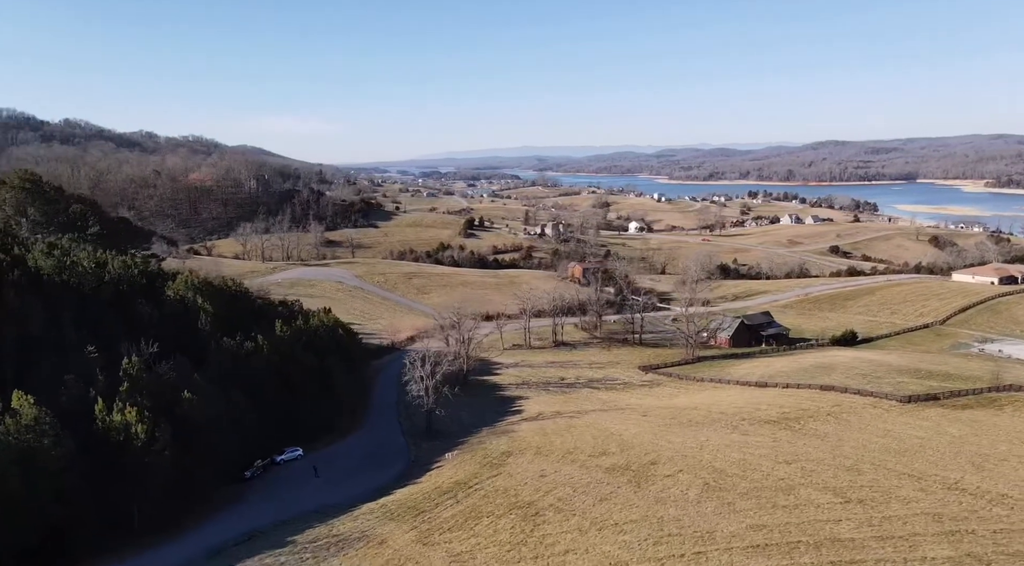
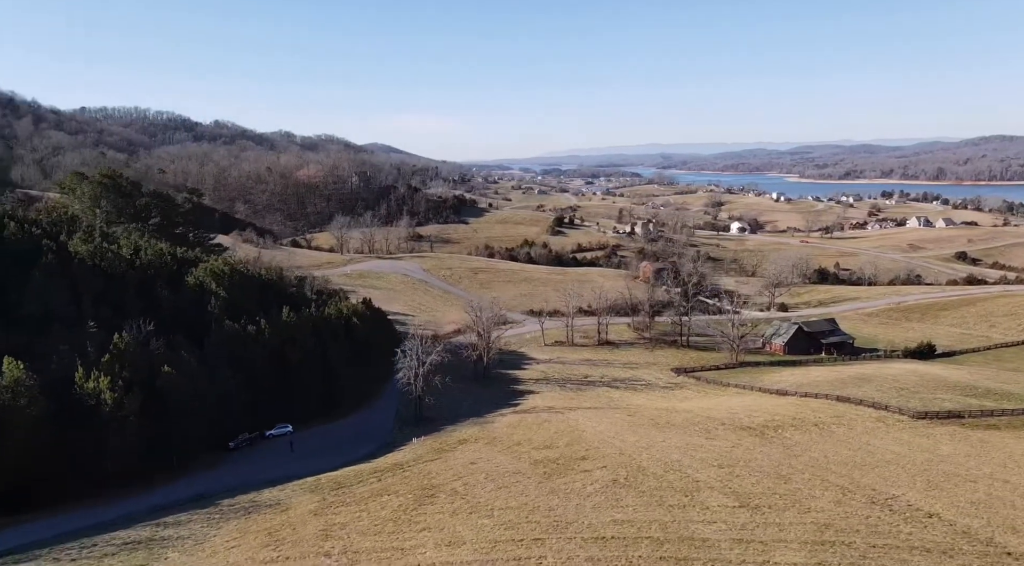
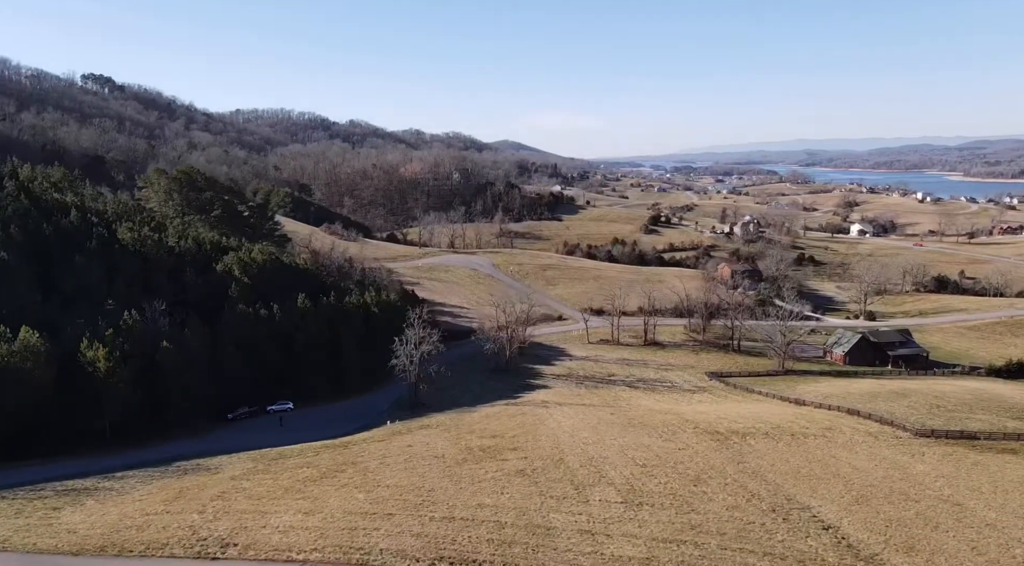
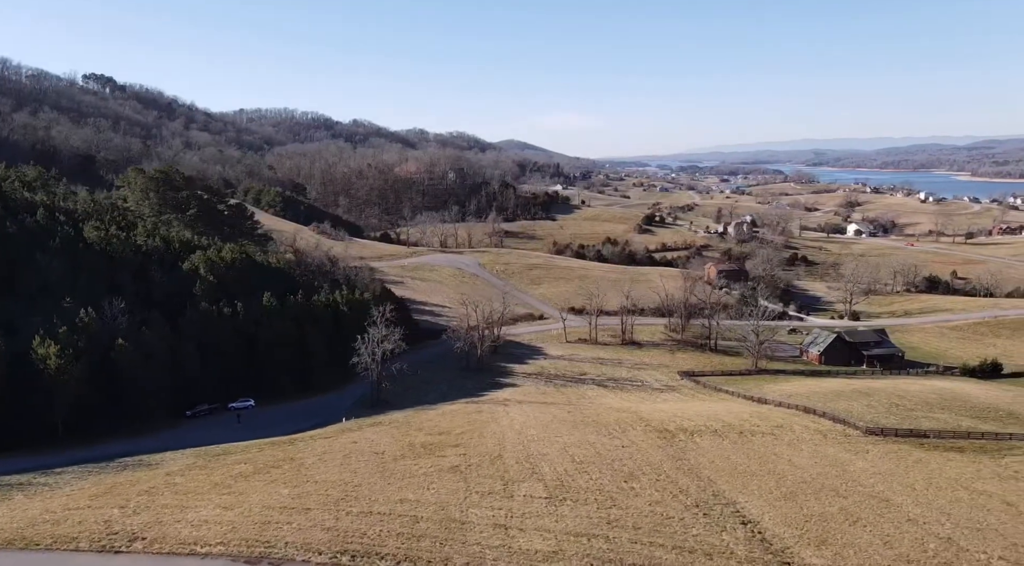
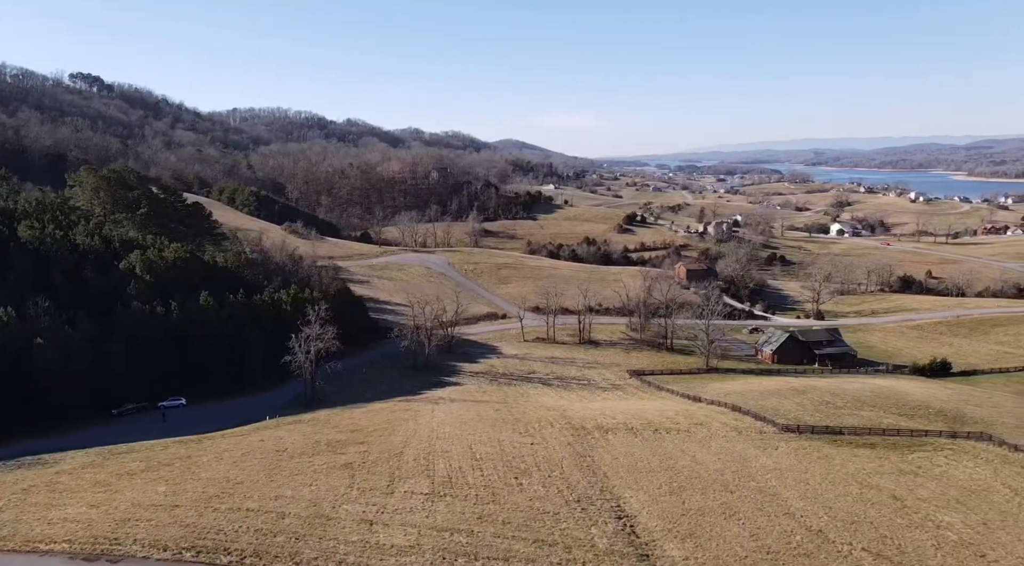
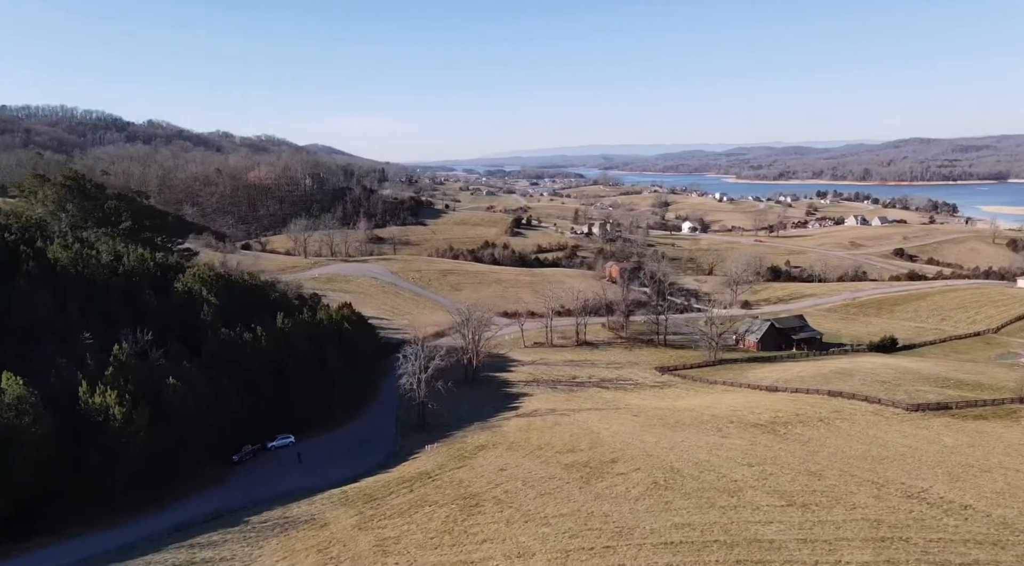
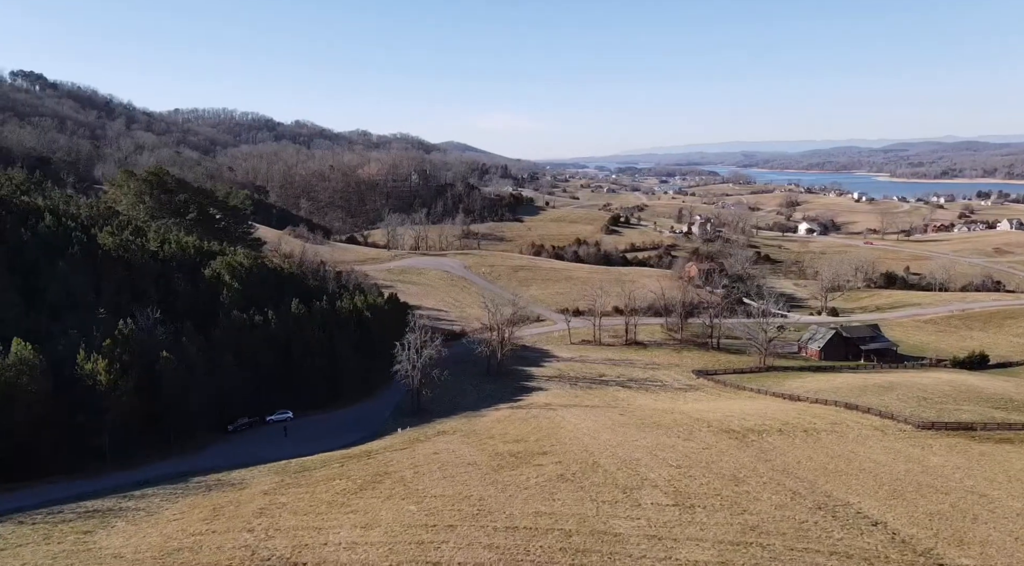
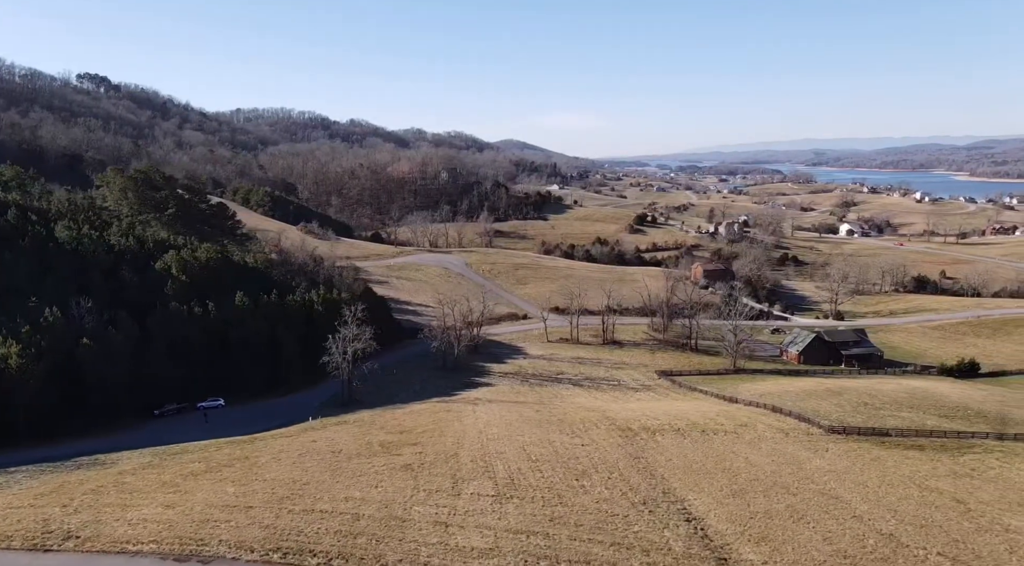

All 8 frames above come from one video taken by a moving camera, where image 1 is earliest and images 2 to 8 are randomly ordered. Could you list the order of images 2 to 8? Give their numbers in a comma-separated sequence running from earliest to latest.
6, 2, 7, 3, 4, 8, 5
